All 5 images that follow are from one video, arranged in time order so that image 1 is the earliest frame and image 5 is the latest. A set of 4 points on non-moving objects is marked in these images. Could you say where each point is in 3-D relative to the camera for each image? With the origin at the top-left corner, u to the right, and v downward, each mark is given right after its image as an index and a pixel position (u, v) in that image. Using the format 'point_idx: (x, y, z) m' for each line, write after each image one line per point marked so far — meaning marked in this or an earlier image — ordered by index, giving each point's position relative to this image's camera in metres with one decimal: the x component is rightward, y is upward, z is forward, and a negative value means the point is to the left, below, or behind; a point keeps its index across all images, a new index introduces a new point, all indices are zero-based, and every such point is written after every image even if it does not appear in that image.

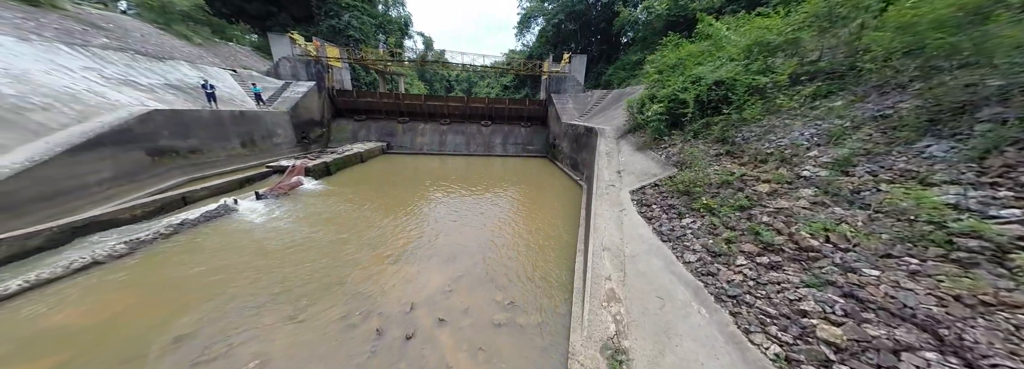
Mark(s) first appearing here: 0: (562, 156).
0: (+2.6, +1.6, +11.9) m
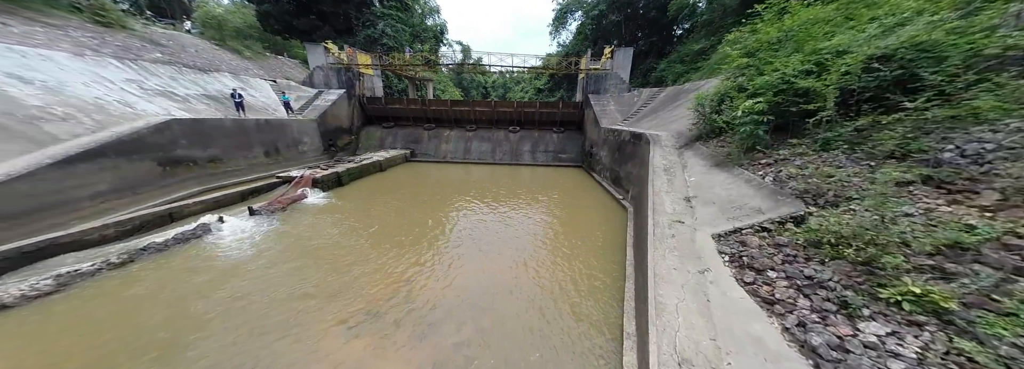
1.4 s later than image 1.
0: (+3.9, +0.8, +10.0) m
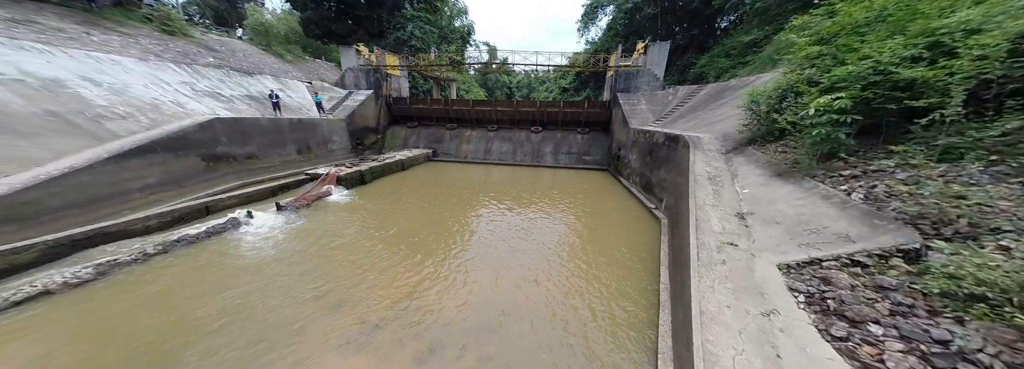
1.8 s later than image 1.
0: (+4.8, +0.6, +9.2) m
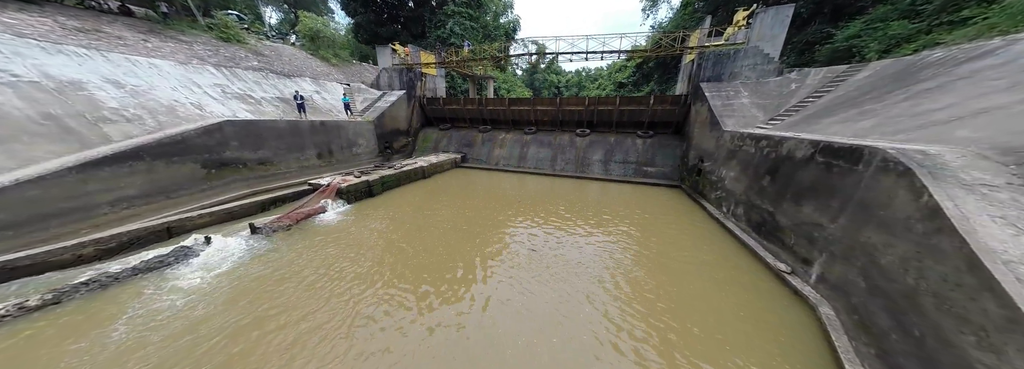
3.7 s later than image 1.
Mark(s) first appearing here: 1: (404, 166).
0: (+5.8, -0.2, +6.2) m
1: (-4.4, +0.8, +9.1) m
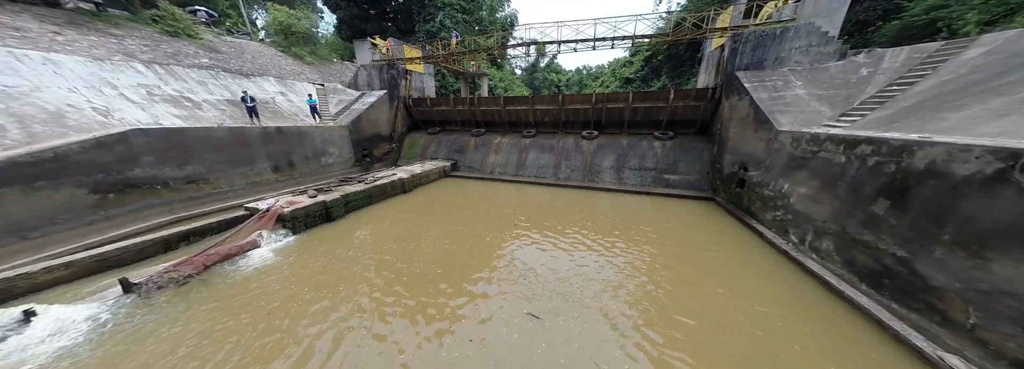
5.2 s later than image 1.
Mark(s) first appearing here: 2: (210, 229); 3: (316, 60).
0: (+5.7, -0.6, +4.7) m
1: (-4.5, +0.2, +7.6) m
2: (-6.3, -0.9, +4.6) m
3: (-10.3, +6.6, +11.7) m
